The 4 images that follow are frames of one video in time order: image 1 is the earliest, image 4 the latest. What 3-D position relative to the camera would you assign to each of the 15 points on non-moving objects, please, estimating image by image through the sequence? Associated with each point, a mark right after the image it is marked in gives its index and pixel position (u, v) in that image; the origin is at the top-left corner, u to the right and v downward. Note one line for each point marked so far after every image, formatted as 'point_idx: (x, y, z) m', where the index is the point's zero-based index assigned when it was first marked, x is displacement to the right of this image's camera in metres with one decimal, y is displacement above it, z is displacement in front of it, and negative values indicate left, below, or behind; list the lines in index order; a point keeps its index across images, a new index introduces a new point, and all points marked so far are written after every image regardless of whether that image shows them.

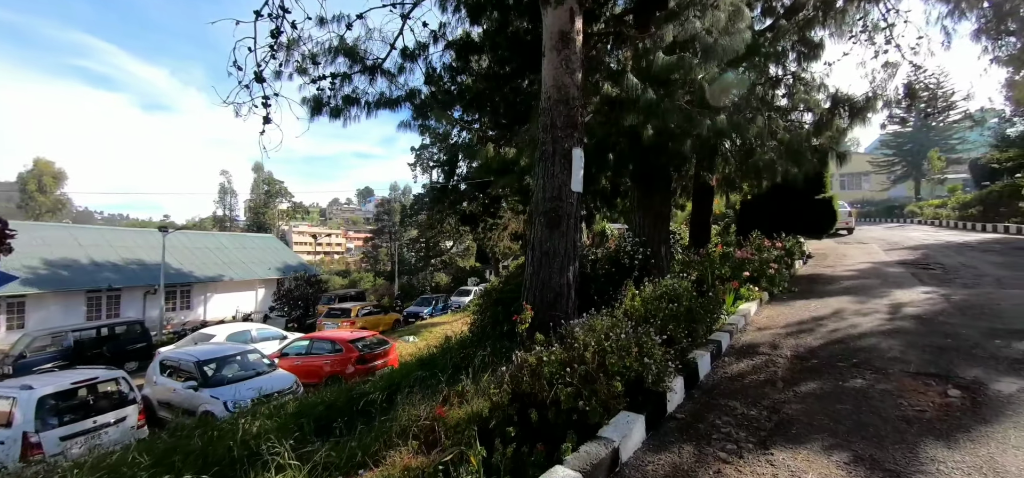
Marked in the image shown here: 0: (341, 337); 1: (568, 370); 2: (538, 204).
0: (-3.1, -1.8, +8.5) m
1: (+0.3, -0.7, +2.3) m
2: (+0.2, +0.3, +3.7) m
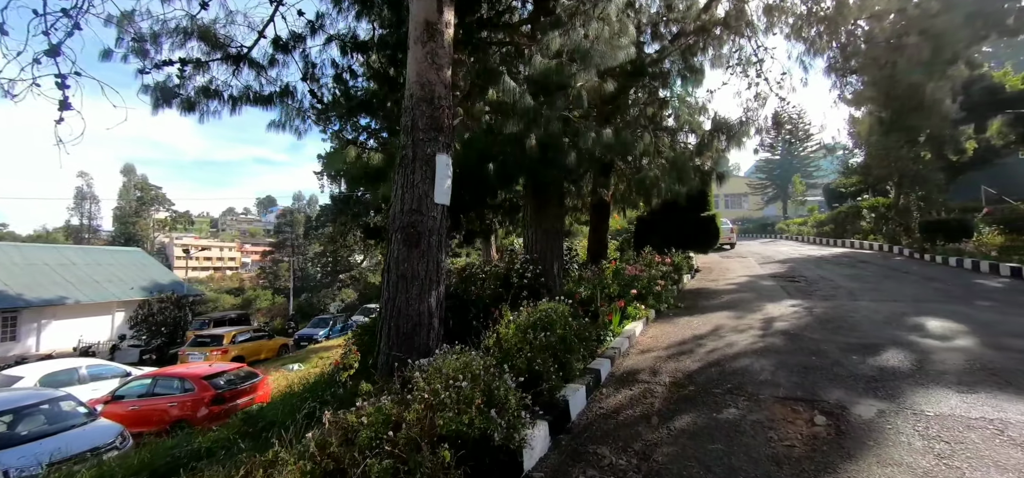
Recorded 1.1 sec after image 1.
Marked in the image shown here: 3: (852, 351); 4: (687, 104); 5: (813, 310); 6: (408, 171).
0: (-5.0, -2.1, +7.2) m
1: (-0.5, -0.7, +1.8) m
2: (-0.8, +0.1, +3.2) m
3: (+3.0, -1.0, +4.0) m
4: (+3.0, +2.3, +7.9) m
5: (+3.9, -0.9, +6.0) m
6: (-0.7, +0.5, +3.2) m
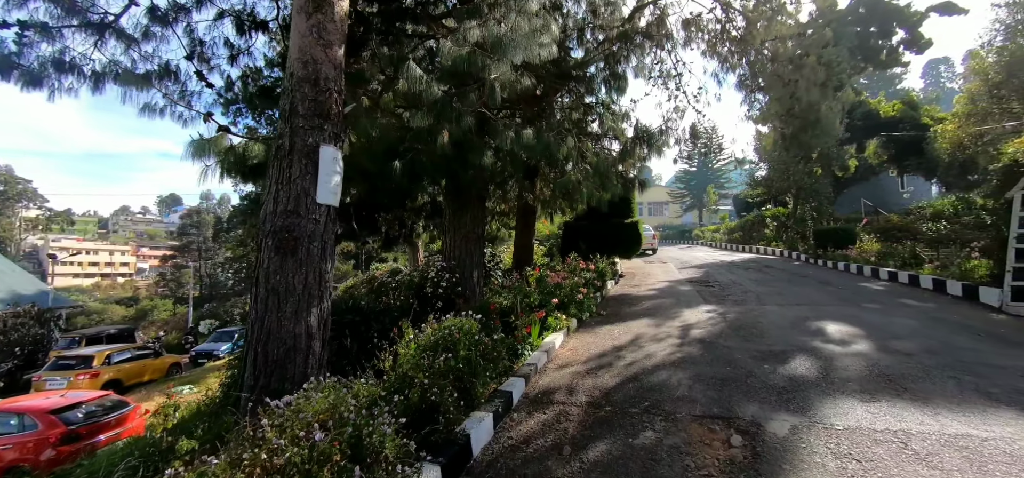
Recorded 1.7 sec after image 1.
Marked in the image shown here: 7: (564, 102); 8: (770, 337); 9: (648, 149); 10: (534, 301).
0: (-6.1, -2.1, +6.0) m
1: (-0.9, -0.8, +1.3) m
2: (-1.4, +0.1, +2.7) m
3: (+2.2, -1.1, +4.0) m
4: (+1.7, +2.2, +7.9) m
5: (+2.8, -1.0, +6.1) m
6: (-1.3, +0.4, +2.7) m
7: (+0.9, +2.2, +7.6) m
8: (+2.7, -1.0, +4.9) m
9: (+2.3, +1.5, +7.8) m
10: (+0.2, -0.7, +5.2) m
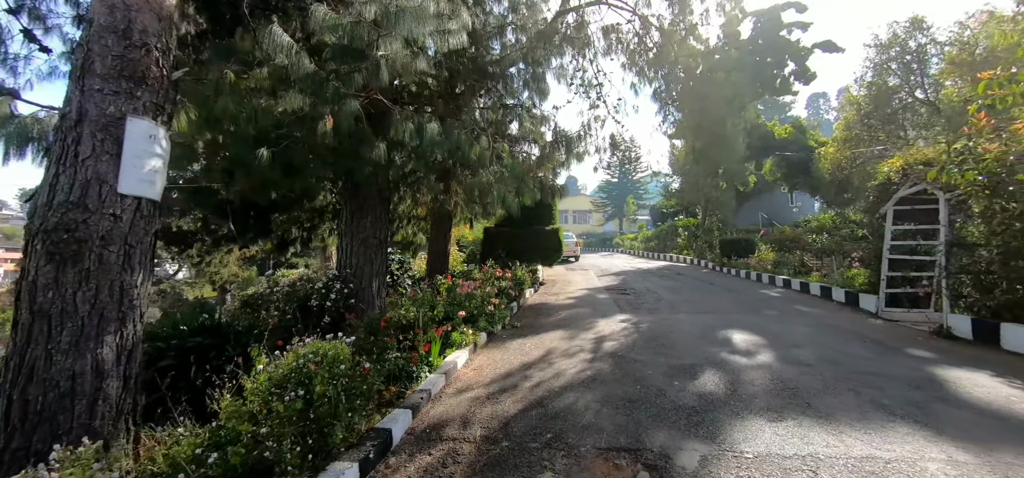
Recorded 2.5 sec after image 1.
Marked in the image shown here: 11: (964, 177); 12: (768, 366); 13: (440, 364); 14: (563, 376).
0: (-7.2, -2.1, +4.5) m
1: (-1.2, -0.8, +0.7) m
2: (-2.0, +0.1, +1.9) m
3: (+1.3, -1.1, +3.8) m
4: (+0.3, +2.1, +7.6) m
5: (+1.7, -1.1, +6.0) m
6: (-1.9, +0.4, +2.0) m
7: (-0.5, +2.1, +7.2) m
8: (+1.8, -1.1, +4.8) m
9: (+0.9, +1.4, +7.6) m
10: (-0.8, -0.7, +4.7) m
11: (+5.5, +0.8, +5.6) m
12: (+2.3, -1.2, +4.2) m
13: (-0.6, -1.0, +3.9) m
14: (+0.4, -1.1, +3.8) m
